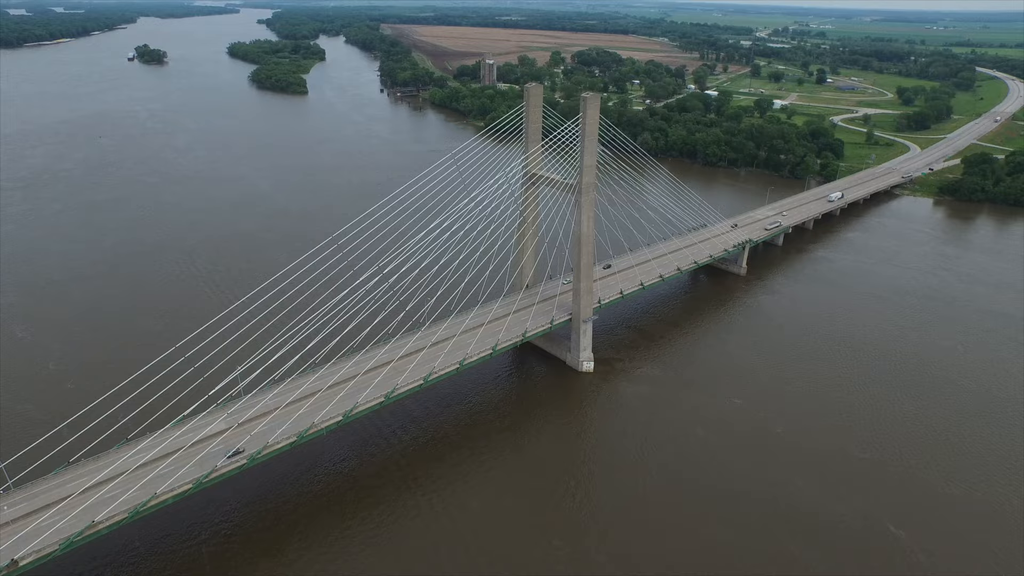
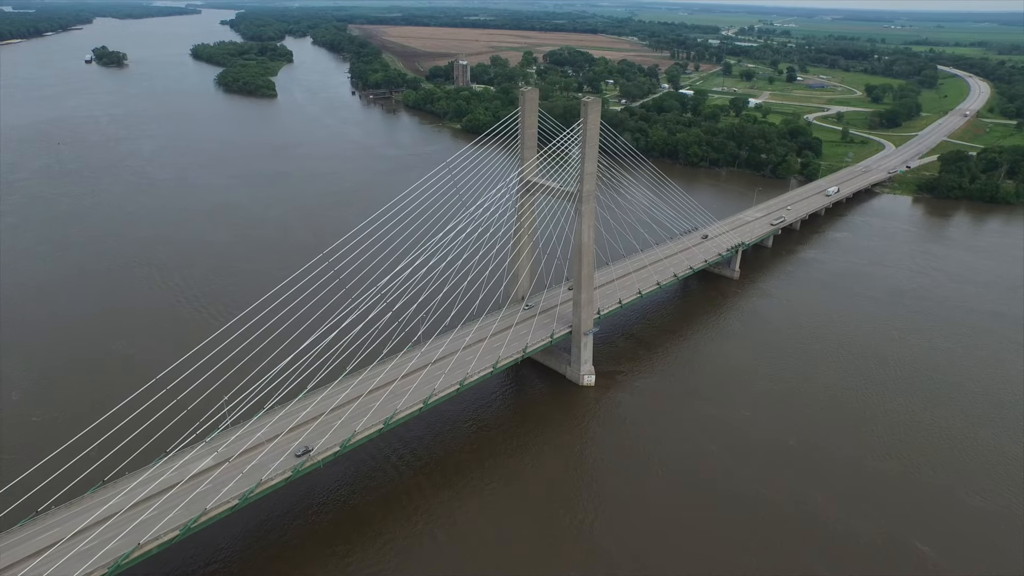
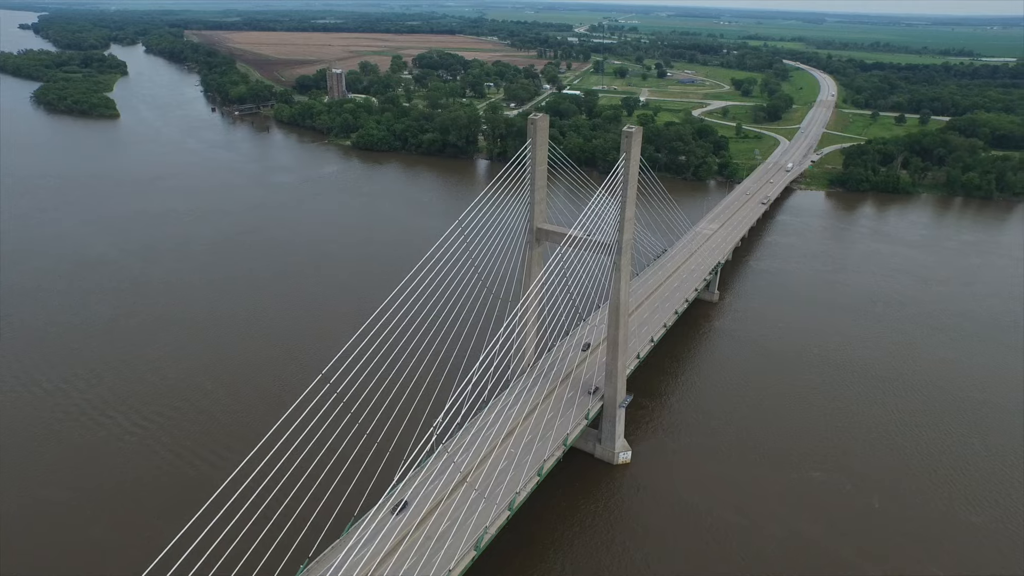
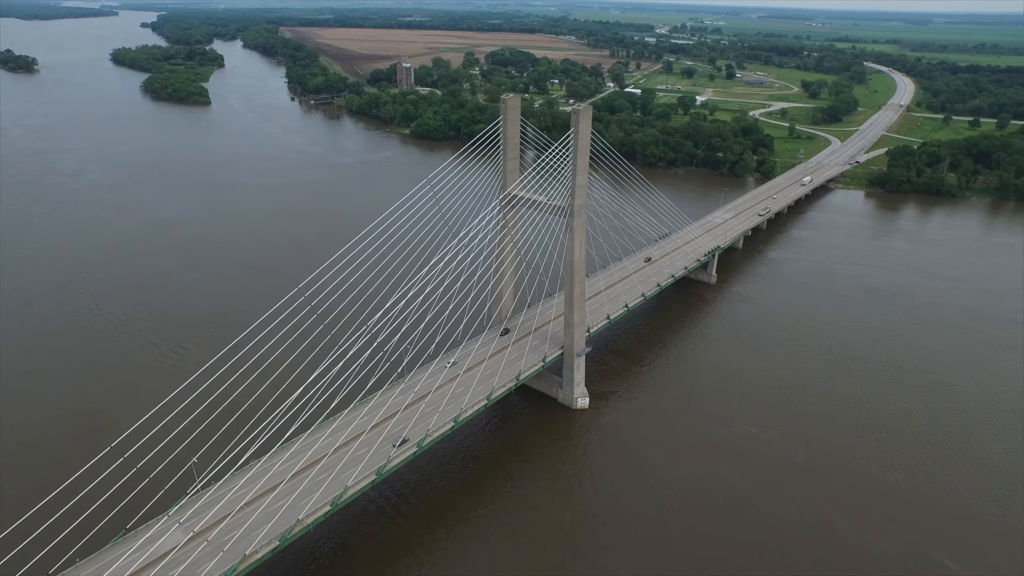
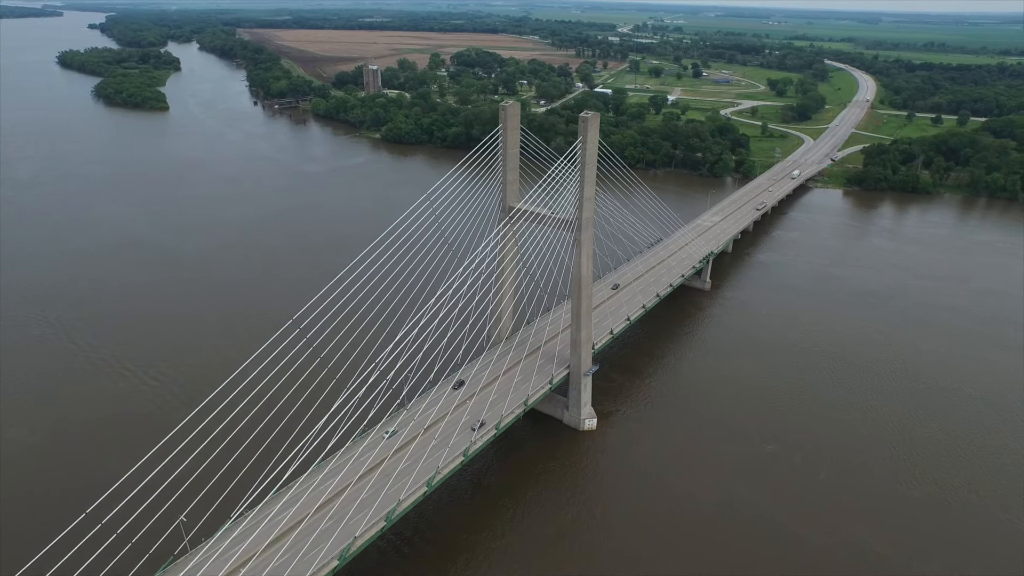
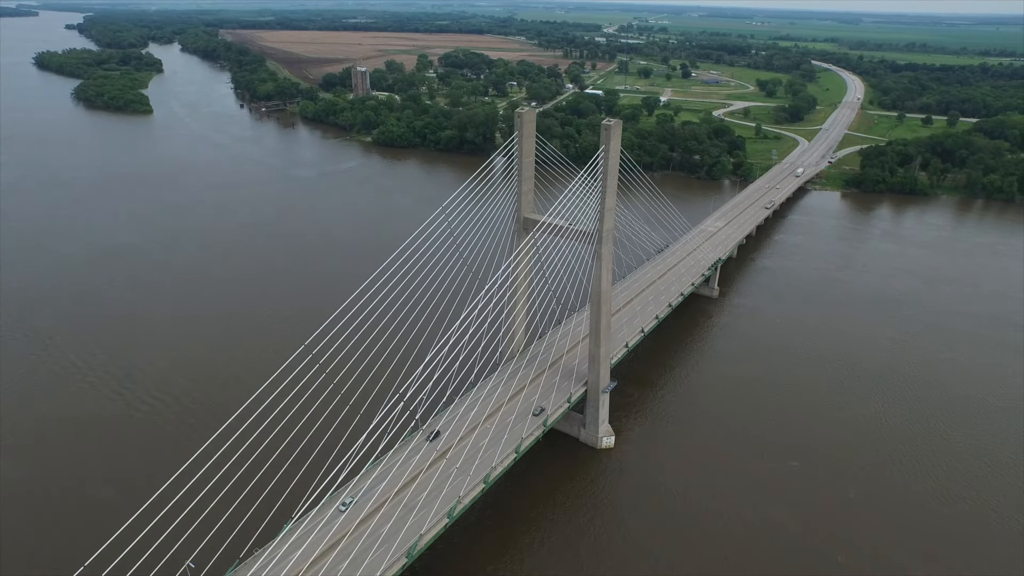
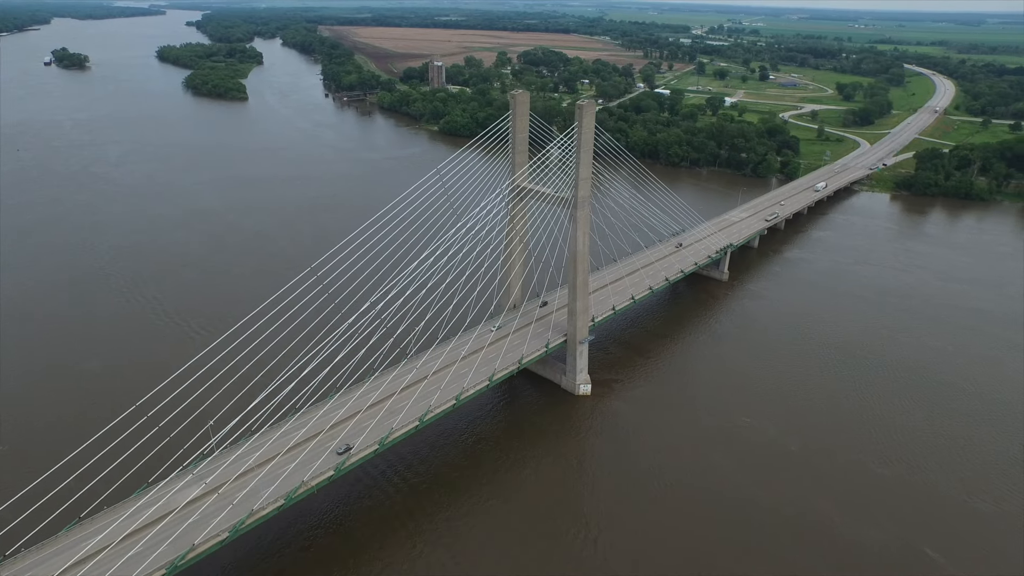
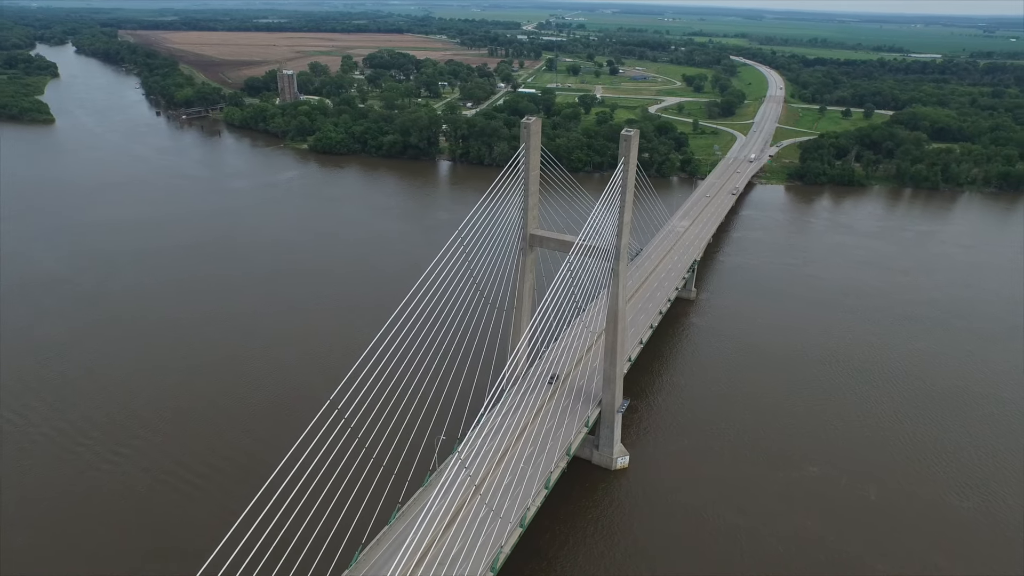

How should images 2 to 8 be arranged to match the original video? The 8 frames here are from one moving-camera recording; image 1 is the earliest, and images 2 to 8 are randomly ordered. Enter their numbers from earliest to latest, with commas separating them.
2, 7, 4, 5, 6, 3, 8
